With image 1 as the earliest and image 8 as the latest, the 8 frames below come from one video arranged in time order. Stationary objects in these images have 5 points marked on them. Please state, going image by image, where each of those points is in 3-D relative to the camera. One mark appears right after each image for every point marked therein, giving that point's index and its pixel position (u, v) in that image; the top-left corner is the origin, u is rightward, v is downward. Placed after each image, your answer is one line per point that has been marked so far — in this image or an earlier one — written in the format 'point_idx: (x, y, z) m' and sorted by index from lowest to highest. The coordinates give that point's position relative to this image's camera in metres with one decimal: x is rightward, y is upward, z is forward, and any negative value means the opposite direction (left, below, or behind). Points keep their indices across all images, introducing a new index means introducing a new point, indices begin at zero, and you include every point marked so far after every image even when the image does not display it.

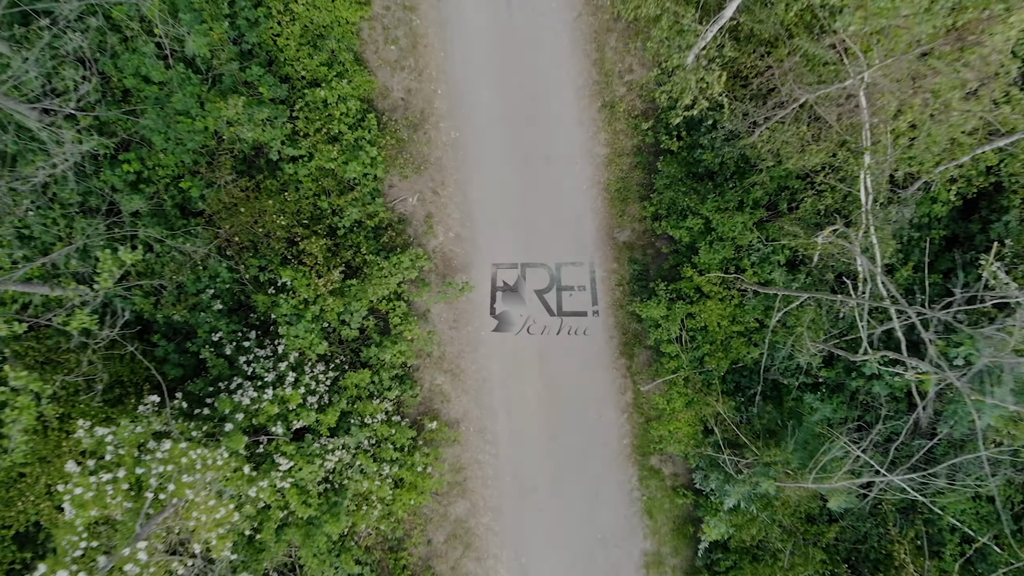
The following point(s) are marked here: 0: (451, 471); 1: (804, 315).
0: (-1.3, -3.8, +8.8) m
1: (+5.1, -0.4, +7.5) m
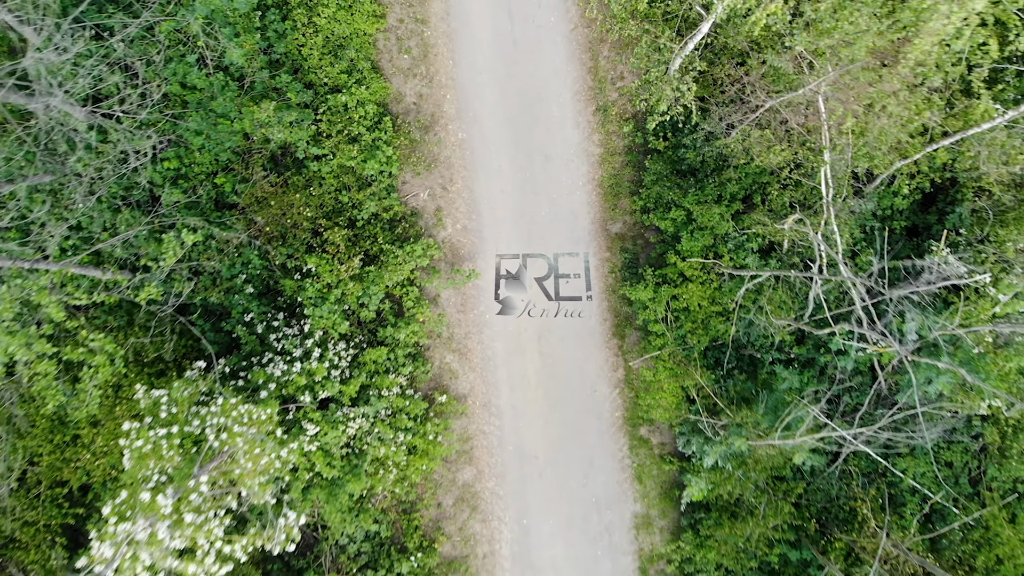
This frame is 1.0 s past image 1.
0: (-1.2, -3.5, +9.7) m
1: (+5.2, -0.1, +8.4) m
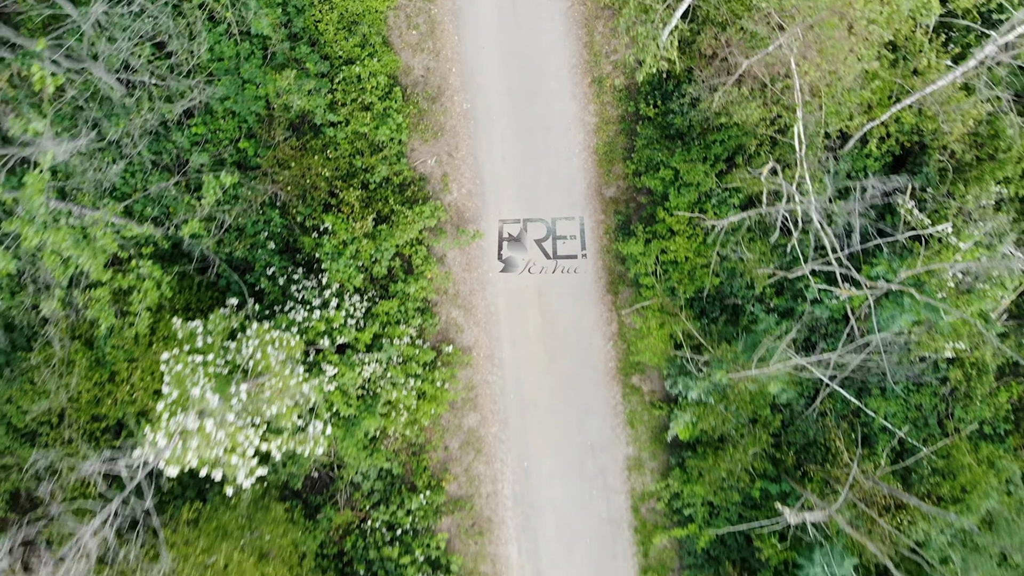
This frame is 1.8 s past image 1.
0: (-1.2, -2.5, +10.5) m
1: (+5.2, +0.9, +9.1) m
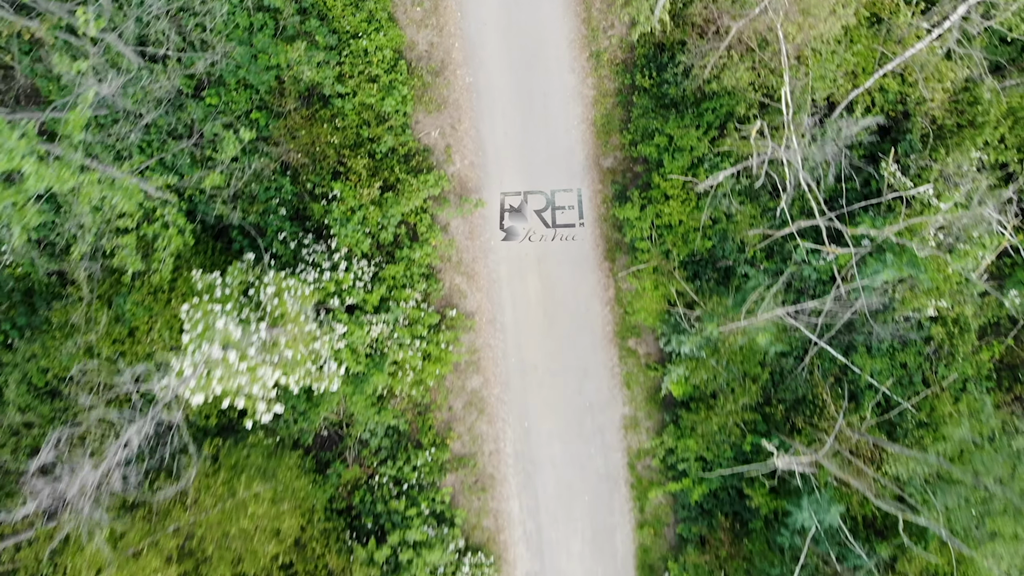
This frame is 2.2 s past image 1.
0: (-1.1, -1.6, +10.9) m
1: (+5.2, +1.8, +9.5) m
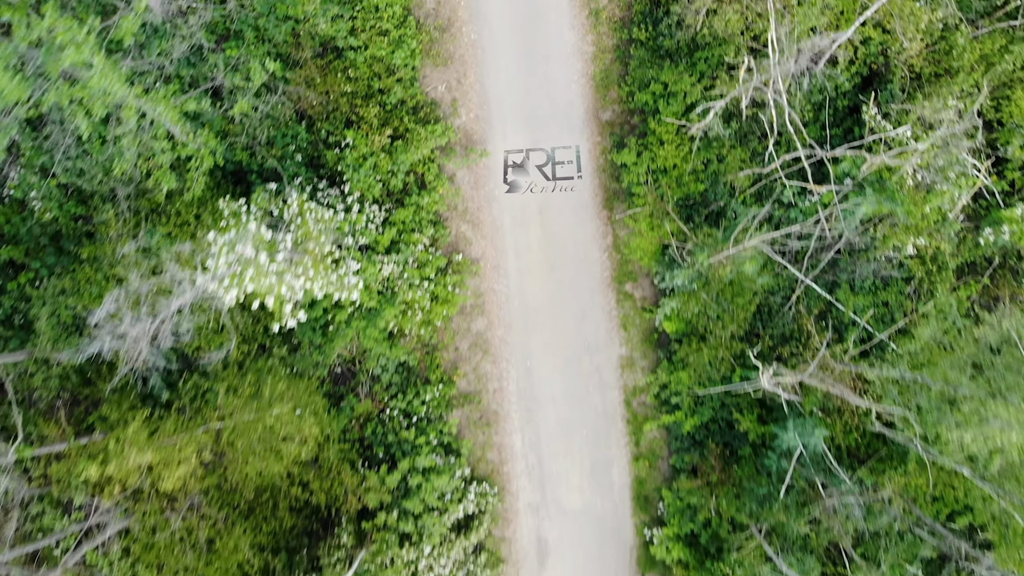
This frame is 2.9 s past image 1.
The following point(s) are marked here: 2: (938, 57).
0: (-1.1, -0.2, +11.5) m
1: (+5.3, +3.3, +10.1) m
2: (+10.0, +5.4, +9.9) m
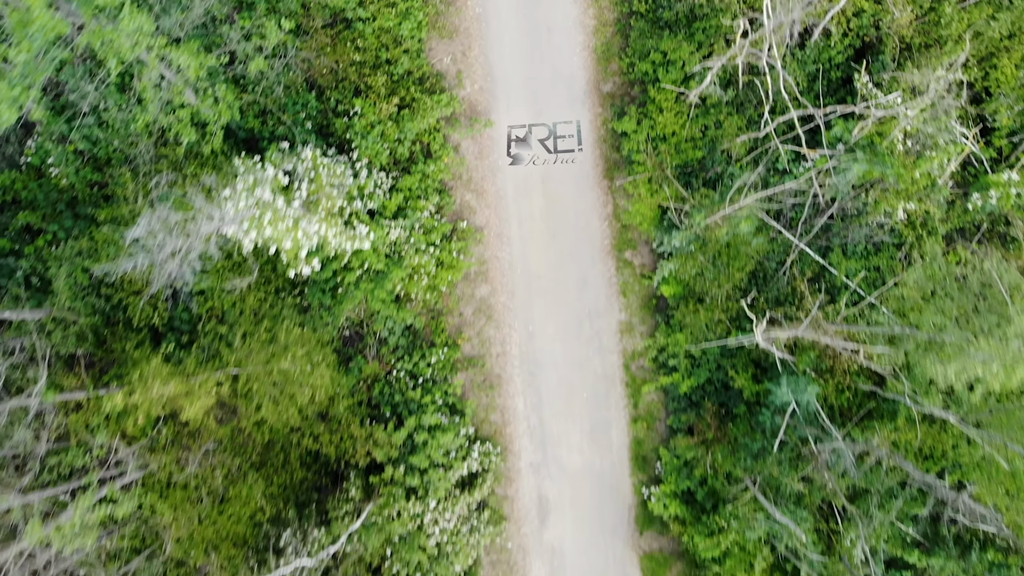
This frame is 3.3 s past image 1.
0: (-1.0, +0.8, +11.8) m
1: (+5.4, +4.2, +10.4) m
2: (+10.1, +6.3, +10.2) m
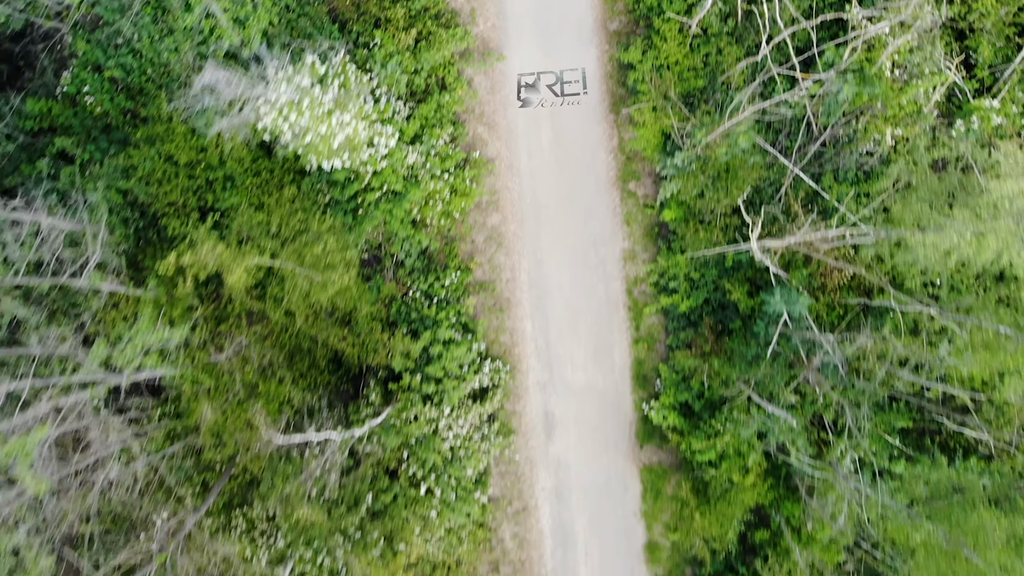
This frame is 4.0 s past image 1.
0: (-0.7, +2.9, +12.5) m
1: (+5.7, +6.3, +11.1) m
2: (+10.5, +8.4, +10.8) m
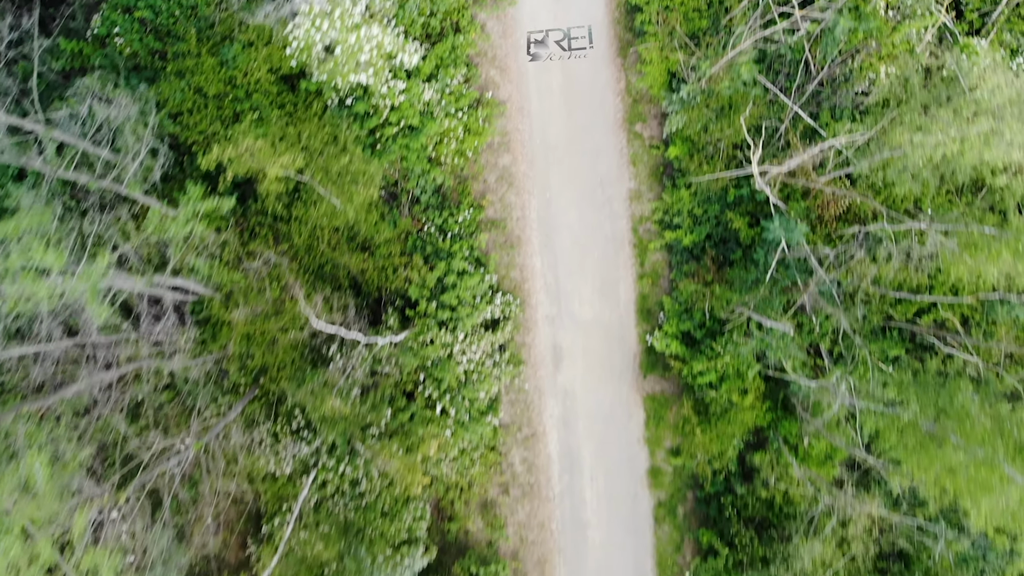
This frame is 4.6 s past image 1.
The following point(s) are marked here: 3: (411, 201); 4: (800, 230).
0: (-0.4, +4.8, +13.0) m
1: (+6.1, +8.2, +11.6) m
2: (+10.8, +10.3, +11.3) m
3: (-3.0, +2.7, +12.4) m
4: (+7.6, +1.5, +11.2) m
